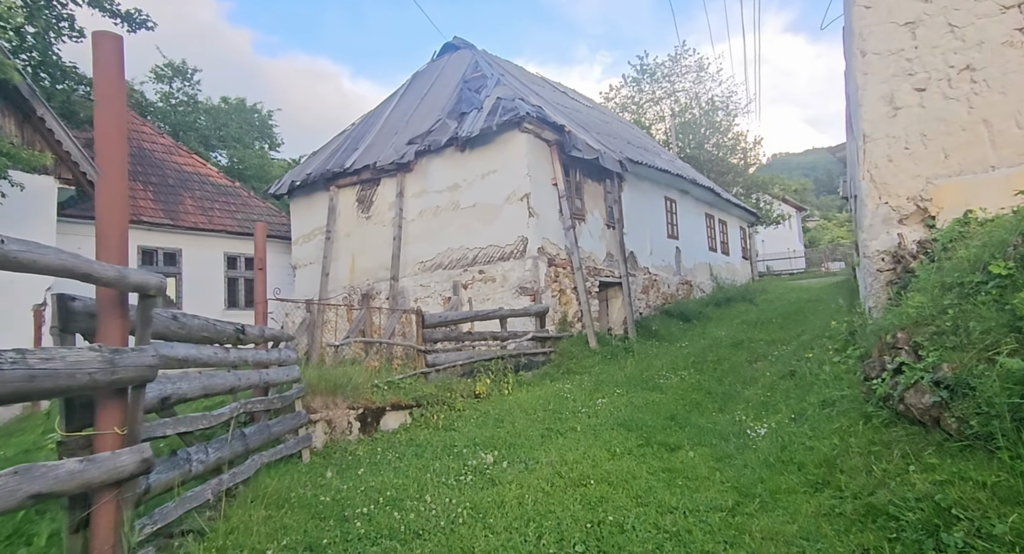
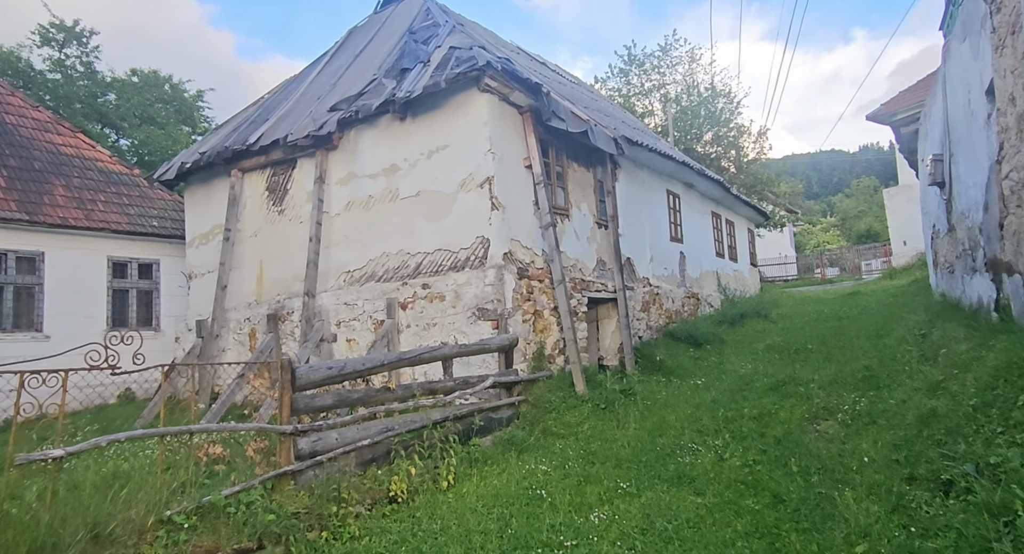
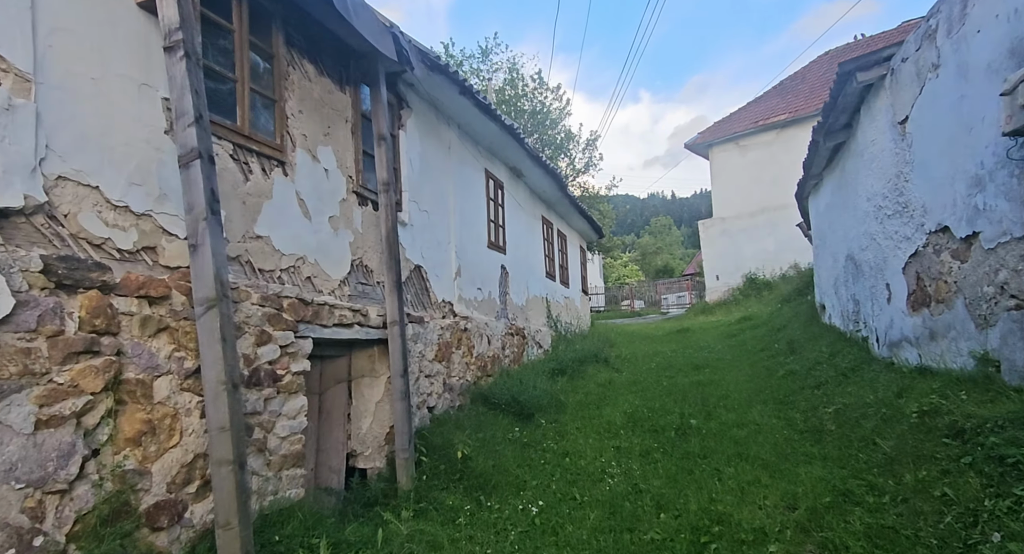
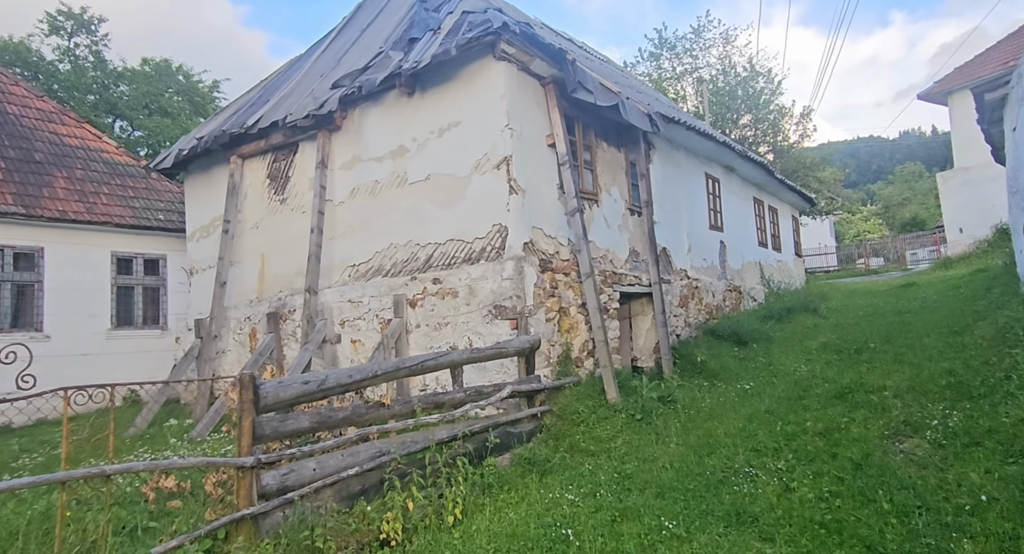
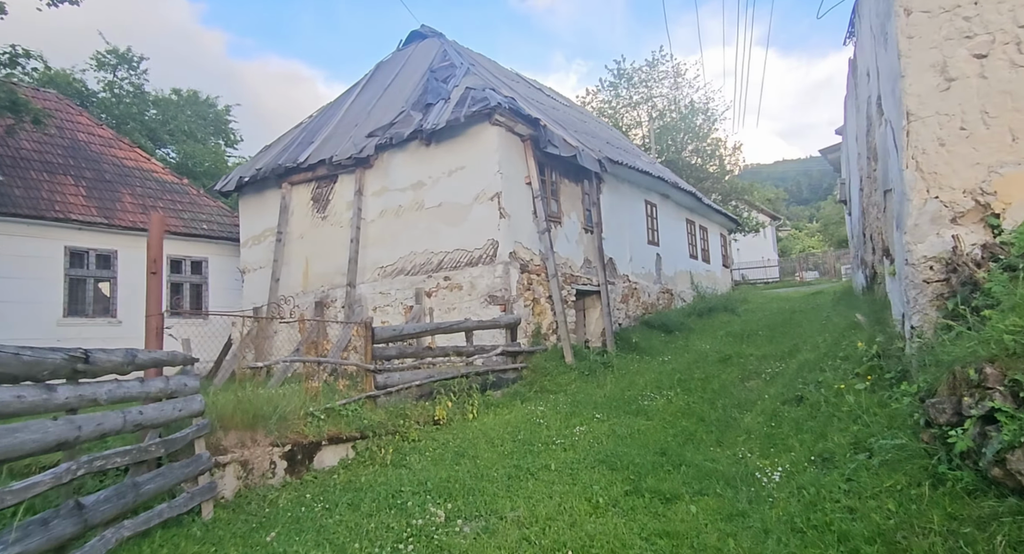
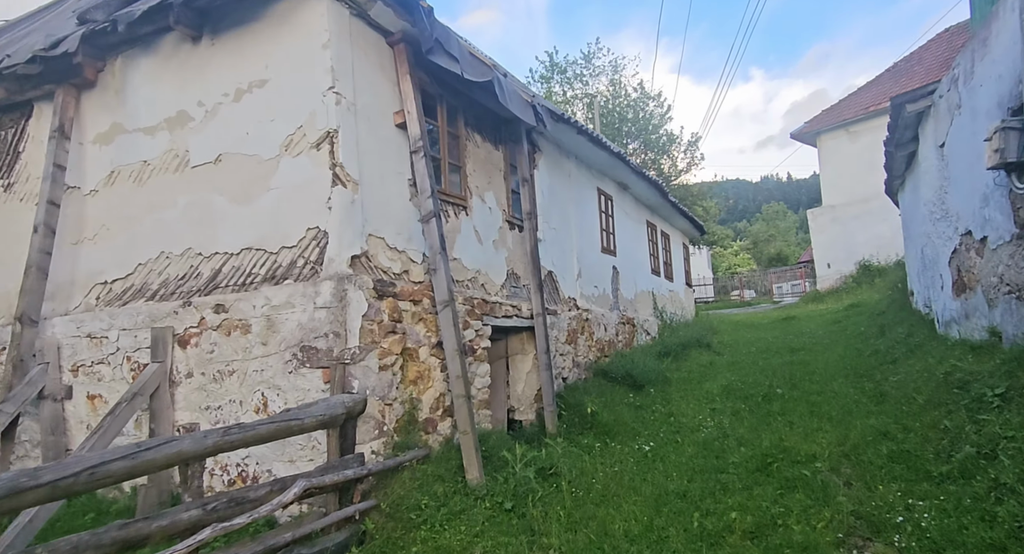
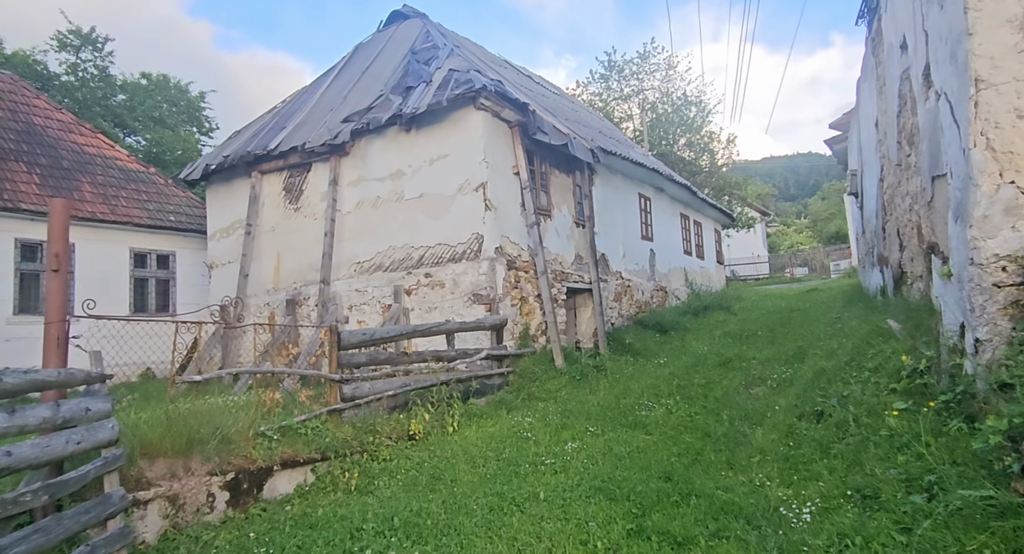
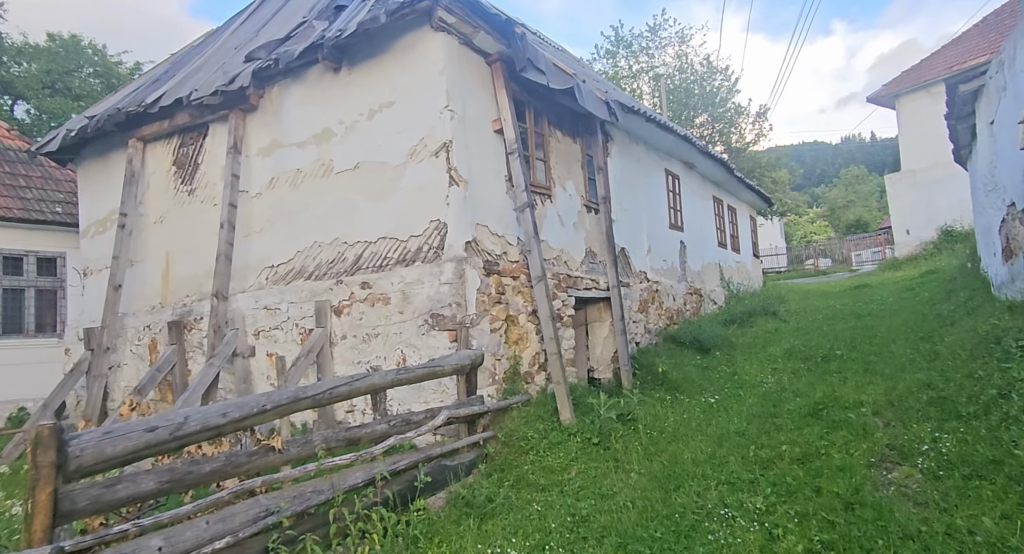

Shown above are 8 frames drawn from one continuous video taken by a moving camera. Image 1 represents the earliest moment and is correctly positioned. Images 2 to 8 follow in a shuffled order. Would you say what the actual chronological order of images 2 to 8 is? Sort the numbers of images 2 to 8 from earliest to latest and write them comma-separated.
5, 7, 2, 4, 8, 6, 3
